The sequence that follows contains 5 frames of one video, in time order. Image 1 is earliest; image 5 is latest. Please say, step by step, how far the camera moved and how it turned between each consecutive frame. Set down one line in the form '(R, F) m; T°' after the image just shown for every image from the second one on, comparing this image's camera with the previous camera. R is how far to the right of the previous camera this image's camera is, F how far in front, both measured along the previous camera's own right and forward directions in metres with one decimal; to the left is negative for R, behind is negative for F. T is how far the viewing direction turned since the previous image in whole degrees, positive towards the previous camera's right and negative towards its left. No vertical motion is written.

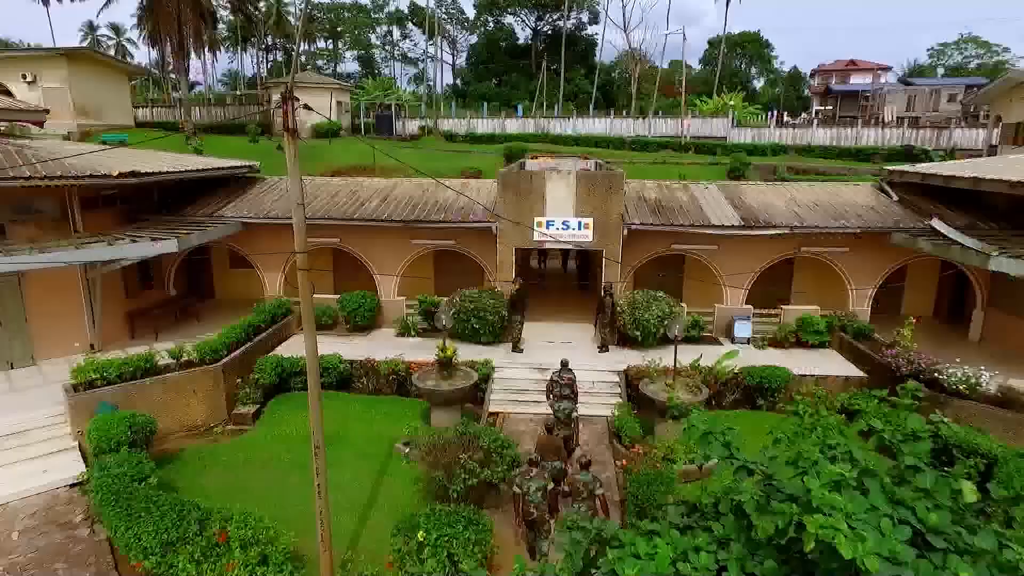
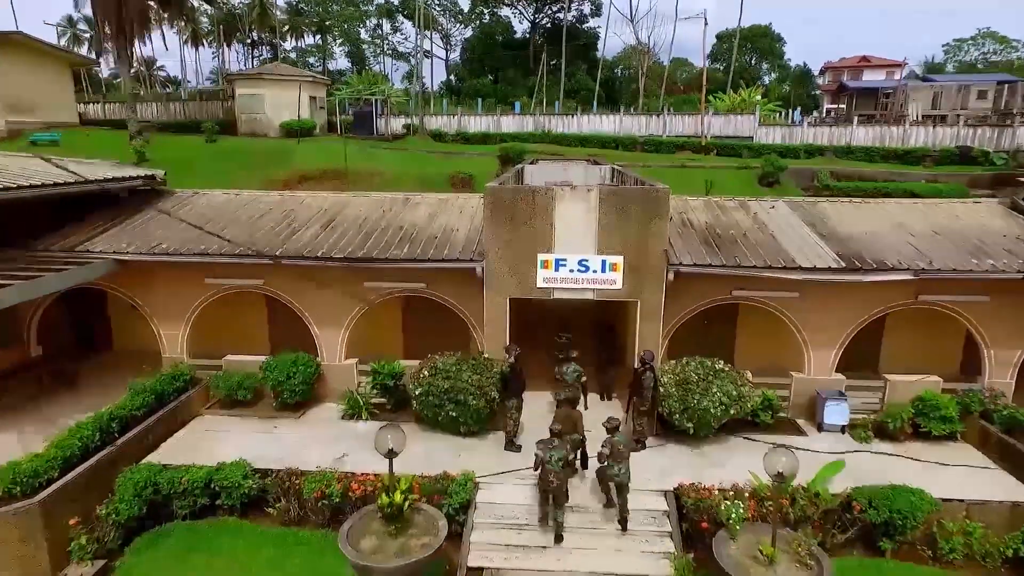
(+0.1, +5.0) m; 0°
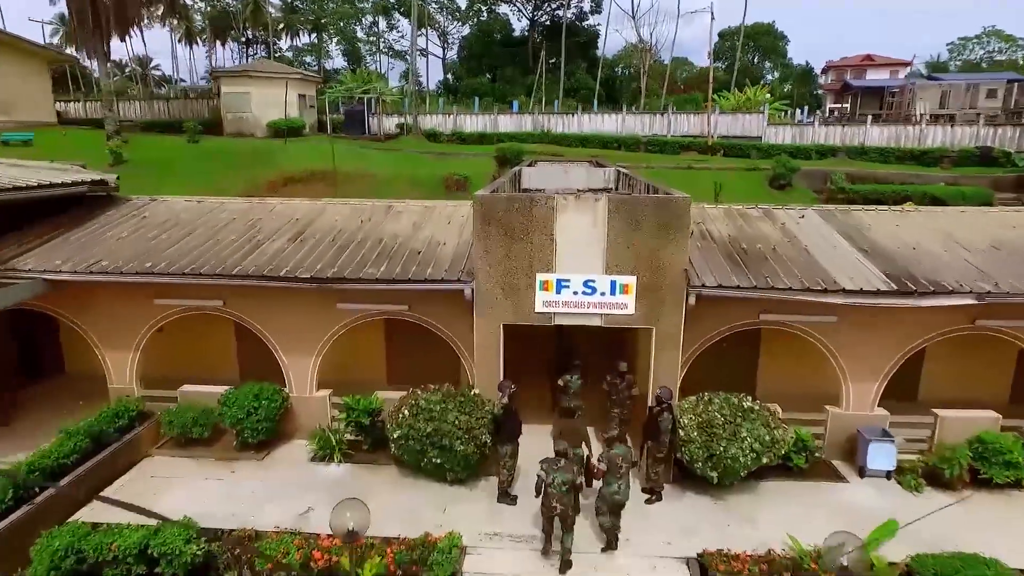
(+0.1, +1.5) m; 0°
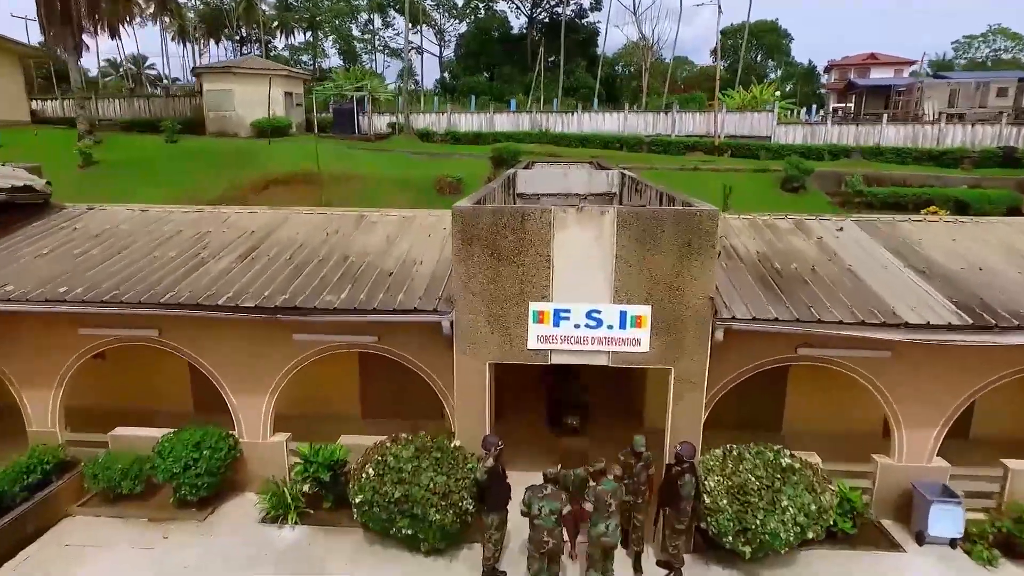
(+0.2, +1.7) m; 0°
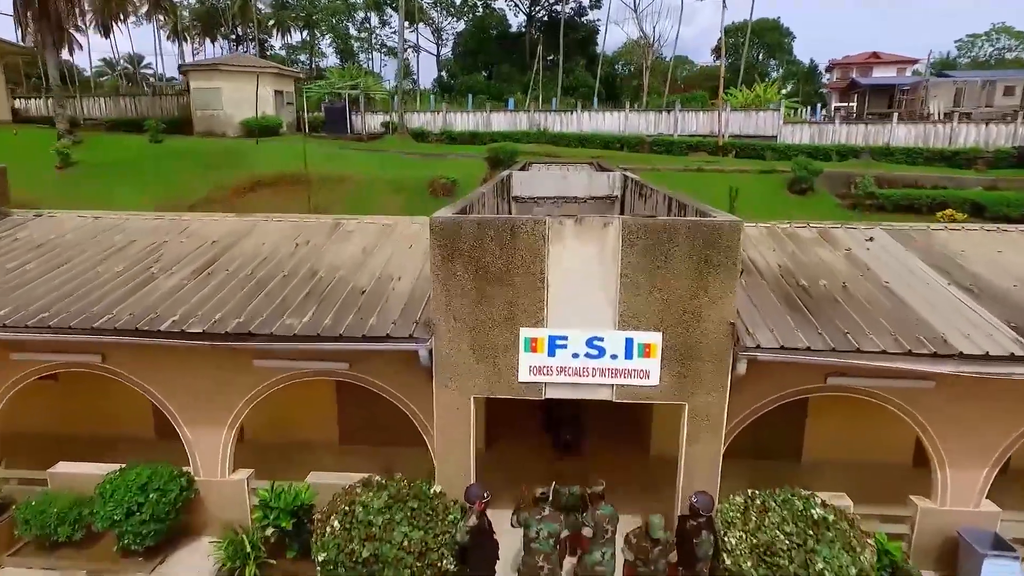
(+0.1, +1.1) m; 0°
